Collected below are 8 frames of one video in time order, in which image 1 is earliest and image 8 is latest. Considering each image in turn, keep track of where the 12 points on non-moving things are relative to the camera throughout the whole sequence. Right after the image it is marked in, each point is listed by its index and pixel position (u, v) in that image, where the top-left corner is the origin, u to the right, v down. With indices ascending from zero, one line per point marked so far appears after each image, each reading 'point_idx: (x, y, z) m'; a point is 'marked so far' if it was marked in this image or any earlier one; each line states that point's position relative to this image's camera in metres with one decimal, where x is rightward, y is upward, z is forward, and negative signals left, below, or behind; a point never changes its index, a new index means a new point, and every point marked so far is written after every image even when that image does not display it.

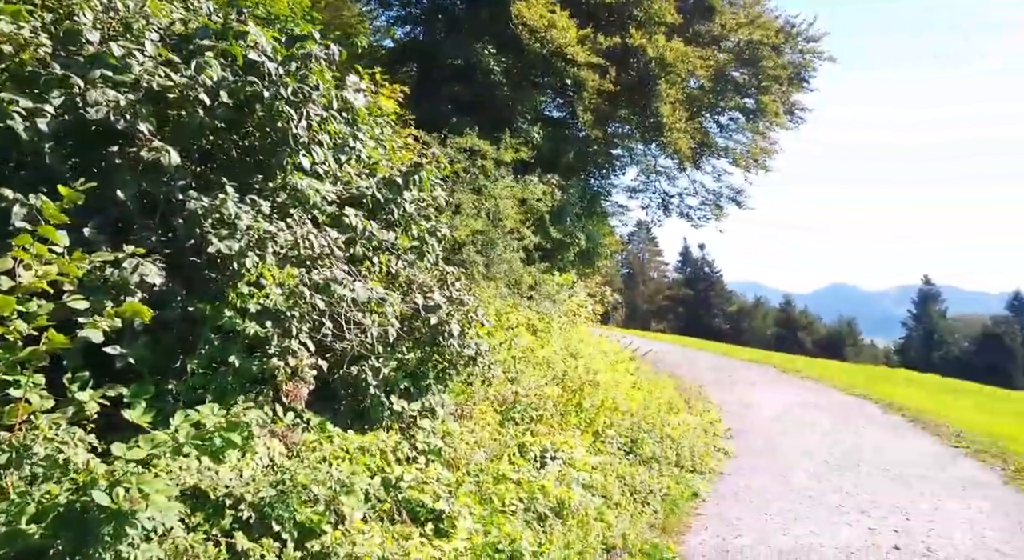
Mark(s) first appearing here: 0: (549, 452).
0: (+0.3, -1.7, +6.4) m
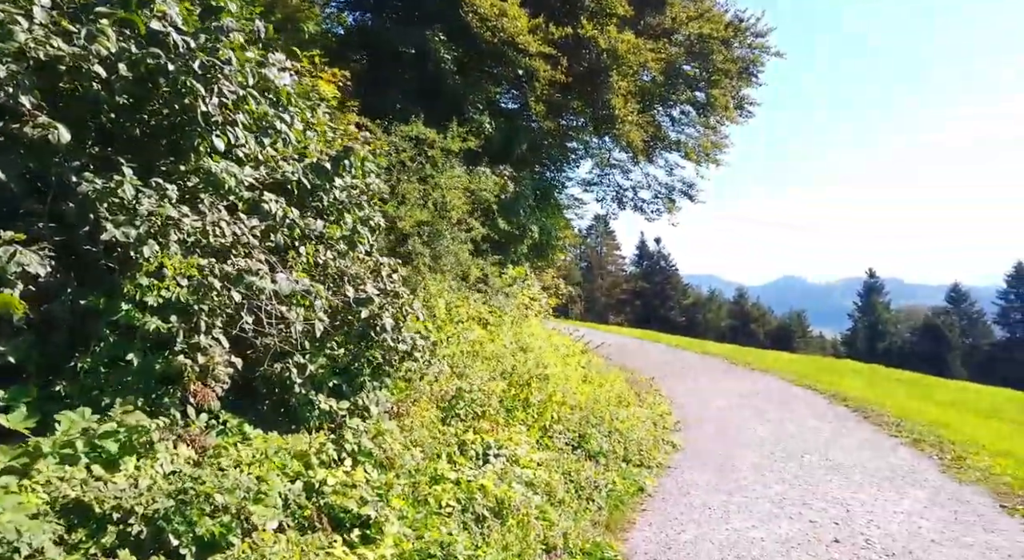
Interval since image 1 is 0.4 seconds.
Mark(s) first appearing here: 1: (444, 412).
0: (-0.2, -1.6, +6.2) m
1: (-0.7, -1.4, +6.7) m
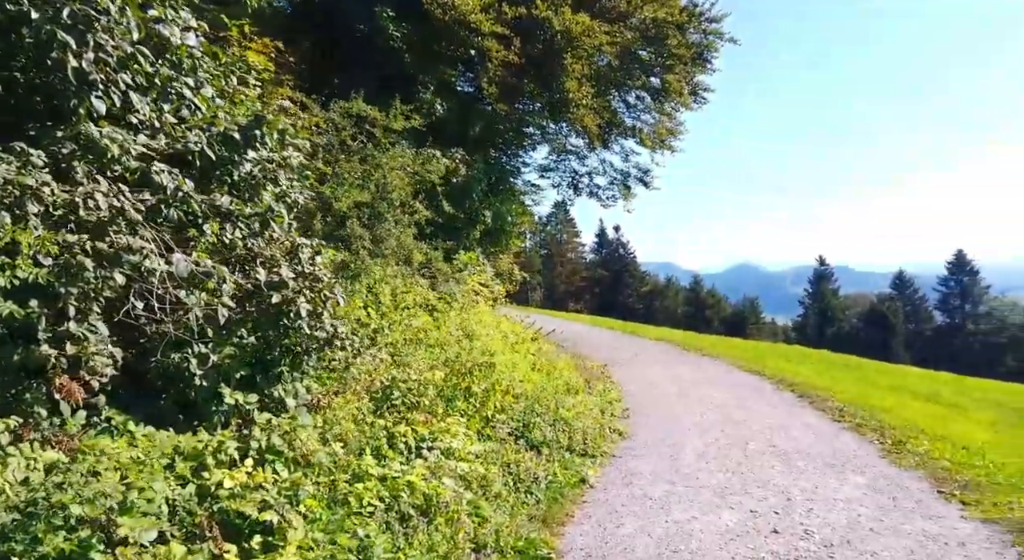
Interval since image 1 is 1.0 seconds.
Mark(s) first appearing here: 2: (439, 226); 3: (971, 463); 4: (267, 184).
0: (-0.8, -1.5, +5.9) m
1: (-1.3, -1.2, +6.3) m
2: (-2.6, +1.4, +16.2) m
3: (+5.1, -2.0, +7.3) m
4: (-1.8, +0.7, +4.8) m
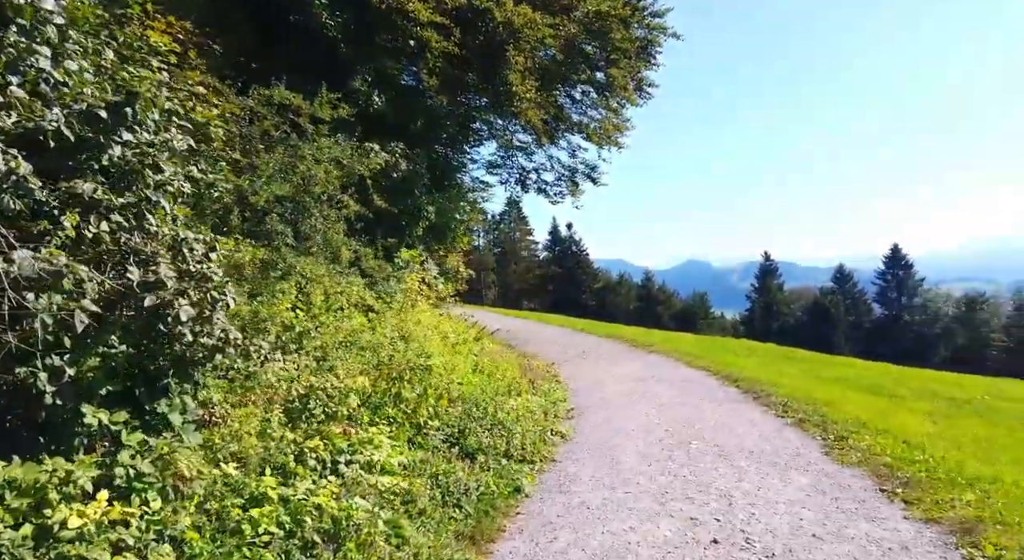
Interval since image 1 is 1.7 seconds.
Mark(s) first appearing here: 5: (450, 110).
0: (-1.4, -1.4, +5.4) m
1: (-2.0, -1.2, +5.8) m
2: (-3.9, +1.4, +15.5) m
3: (+4.4, -1.9, +7.2) m
4: (-2.3, +0.7, +4.2) m
5: (-1.5, +4.5, +17.5) m
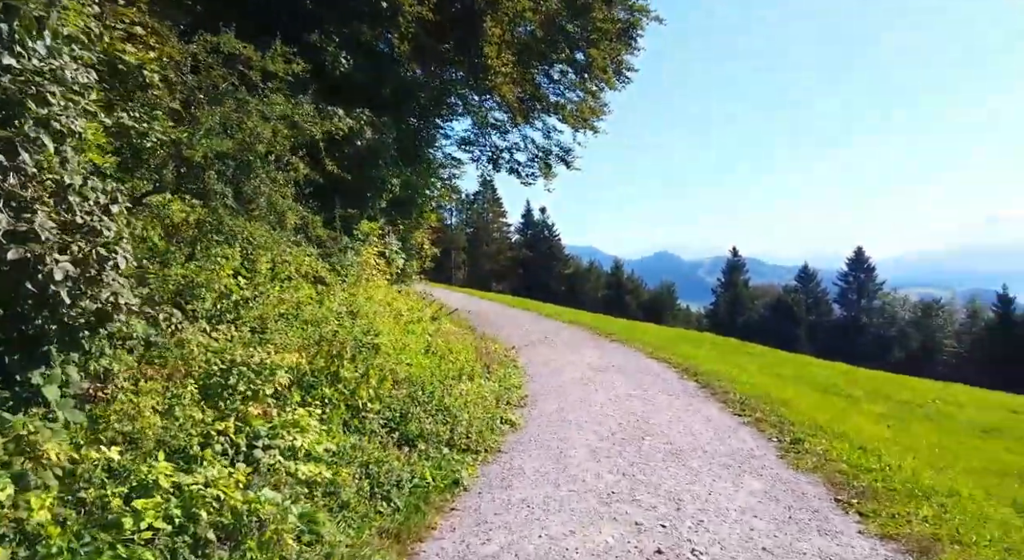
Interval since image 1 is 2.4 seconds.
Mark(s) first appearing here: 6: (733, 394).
0: (-1.9, -1.2, +4.9) m
1: (-2.5, -0.9, +5.3) m
2: (-4.7, +2.1, +14.8) m
3: (+3.8, -2.0, +7.0) m
4: (-2.7, +1.0, +3.6) m
5: (-2.2, +5.1, +16.8) m
6: (+3.7, -1.9, +10.9) m
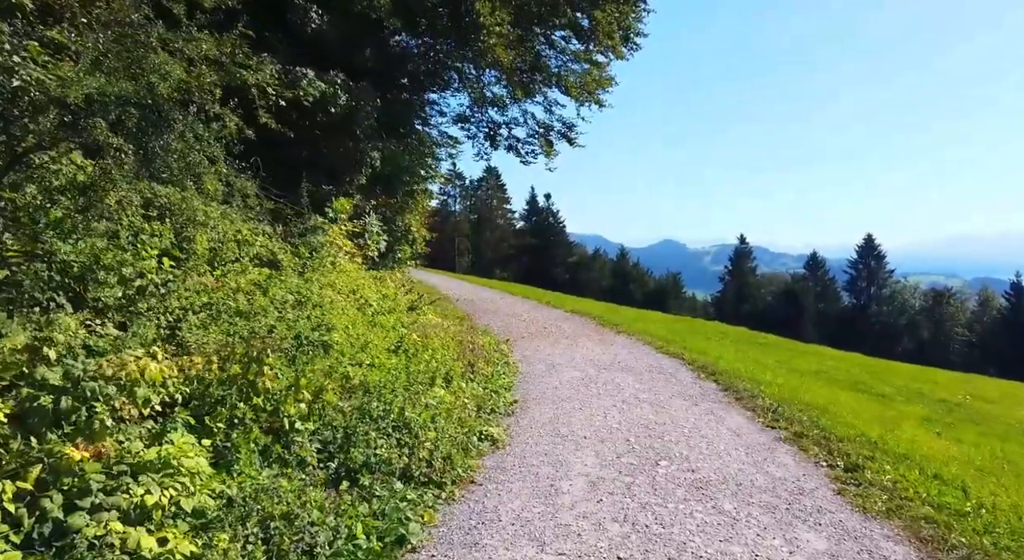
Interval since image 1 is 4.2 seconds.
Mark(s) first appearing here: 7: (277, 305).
0: (-2.1, -1.1, +3.2) m
1: (-2.7, -0.8, +3.6) m
2: (-4.8, +2.4, +13.1) m
3: (+3.5, -1.8, +5.3) m
4: (-2.9, +1.1, +1.9) m
5: (-2.3, +5.4, +15.0) m
6: (+3.5, -1.7, +9.2) m
7: (-2.6, -0.3, +7.5) m
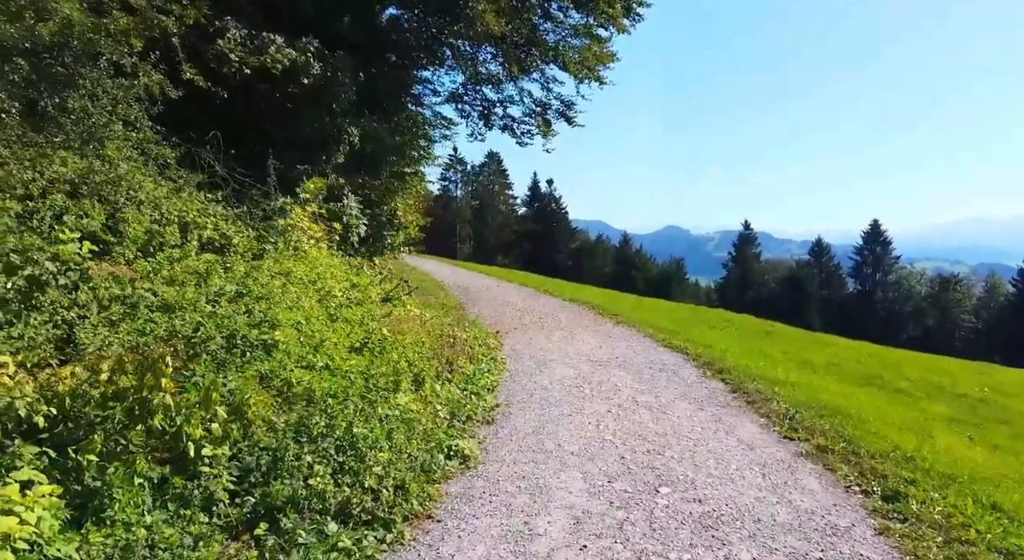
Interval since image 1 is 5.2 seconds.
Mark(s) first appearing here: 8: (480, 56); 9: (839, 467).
0: (-2.4, -1.0, +2.1) m
1: (-2.9, -0.7, +2.5) m
2: (-5.0, +2.6, +12.0) m
3: (+3.3, -1.7, +4.2) m
4: (-3.1, +1.1, +0.8) m
5: (-2.5, +5.7, +13.8) m
6: (+3.3, -1.5, +8.1) m
7: (-2.9, -0.1, +6.4) m
8: (-1.0, +5.9, +16.8) m
9: (+2.9, -1.7, +5.9) m
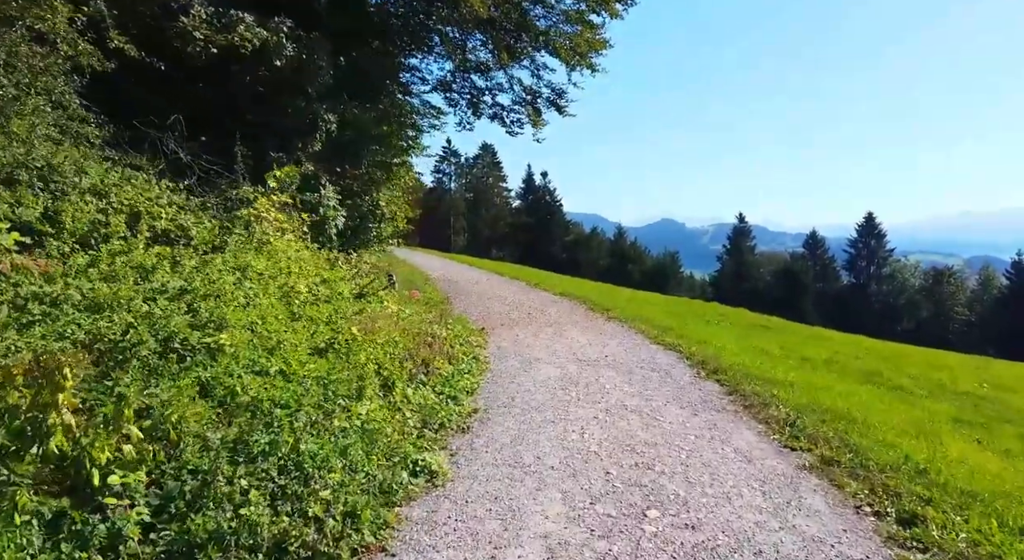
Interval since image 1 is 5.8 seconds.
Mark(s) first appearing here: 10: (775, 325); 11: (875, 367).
0: (-2.5, -1.1, +1.5) m
1: (-3.1, -0.7, +1.9) m
2: (-5.3, +2.7, +11.3) m
3: (+3.1, -1.7, +3.6) m
4: (-3.3, +1.0, +0.2) m
5: (-2.8, +5.8, +13.1) m
6: (+3.0, -1.5, +7.6) m
7: (-3.1, -0.1, +5.7) m
8: (-1.3, +6.1, +16.1) m
9: (+2.7, -1.6, +5.3) m
10: (+7.8, -1.4, +19.4) m
11: (+8.6, -2.1, +15.3) m
